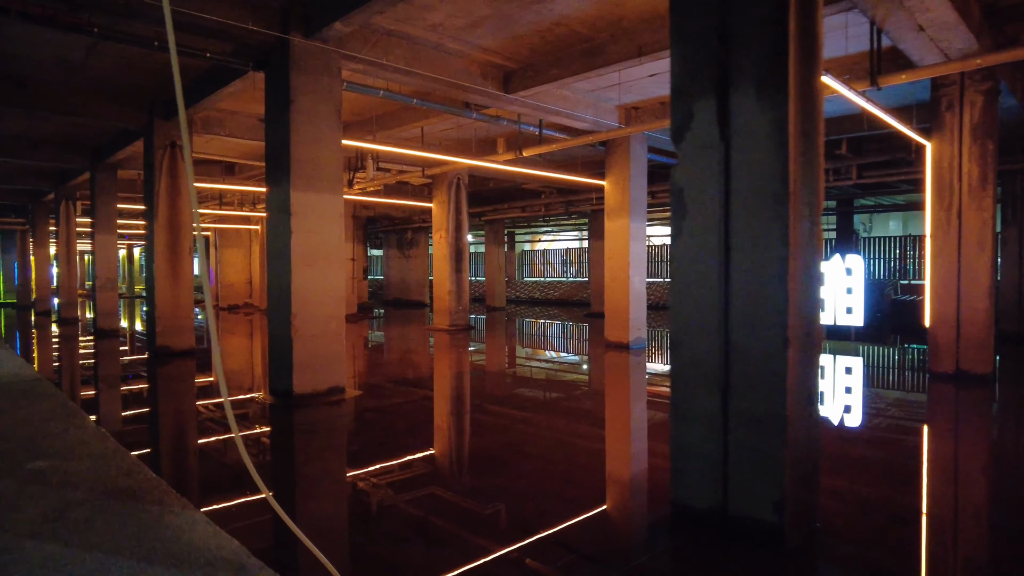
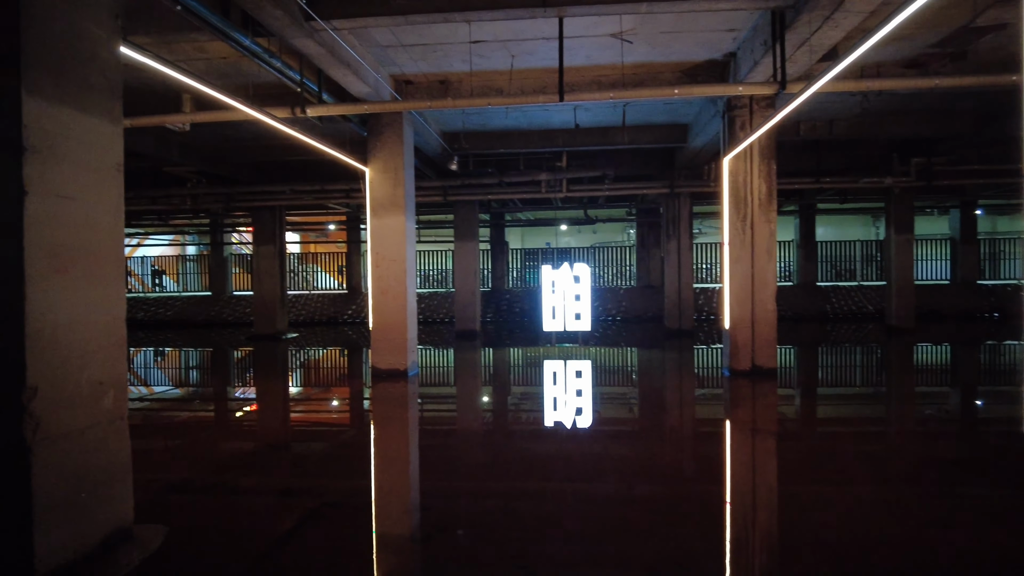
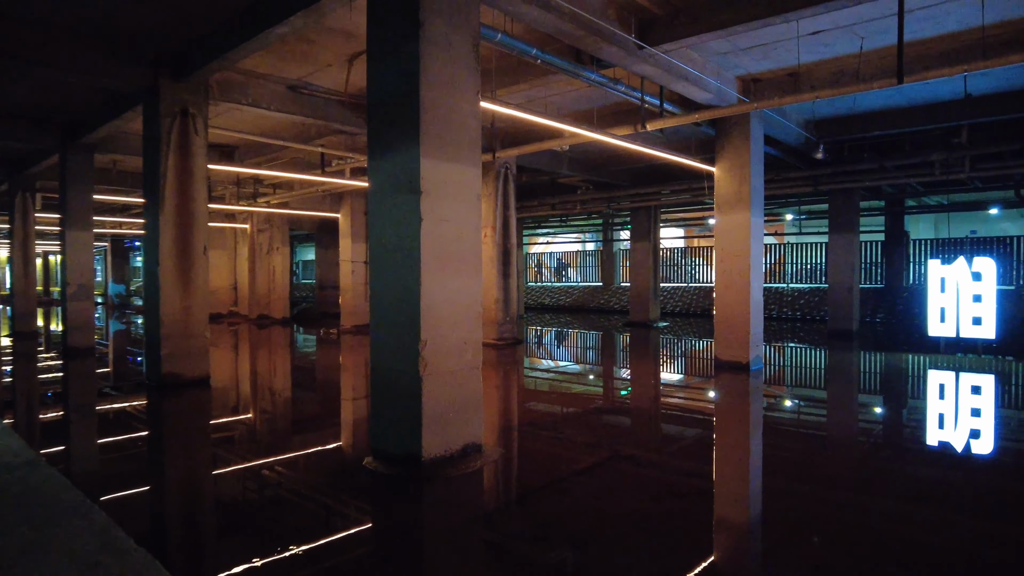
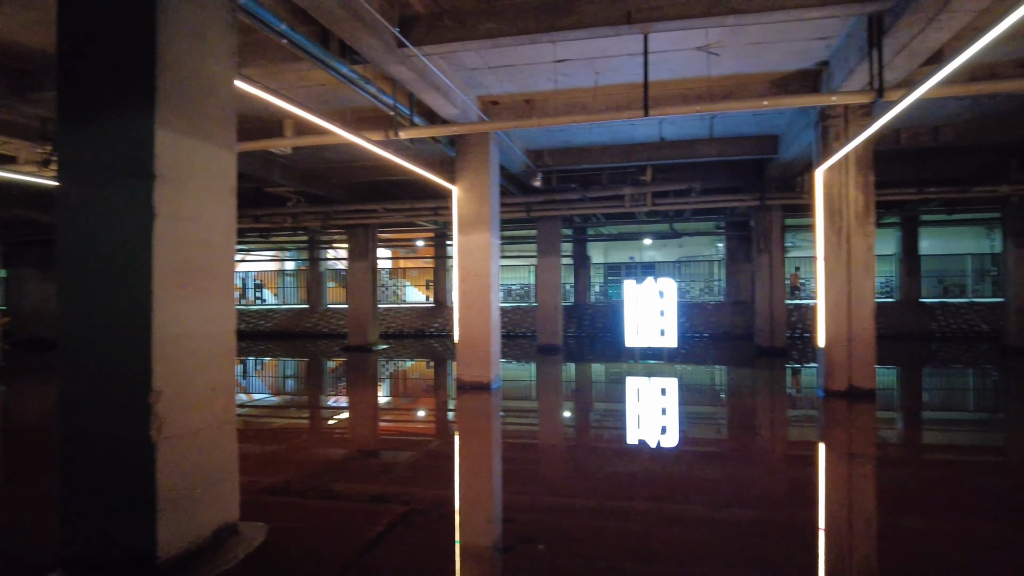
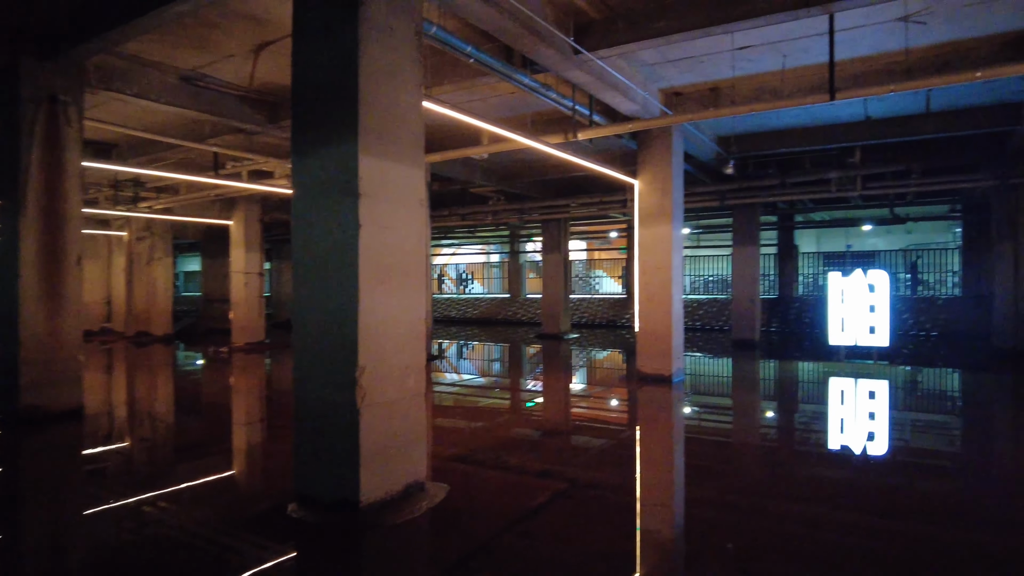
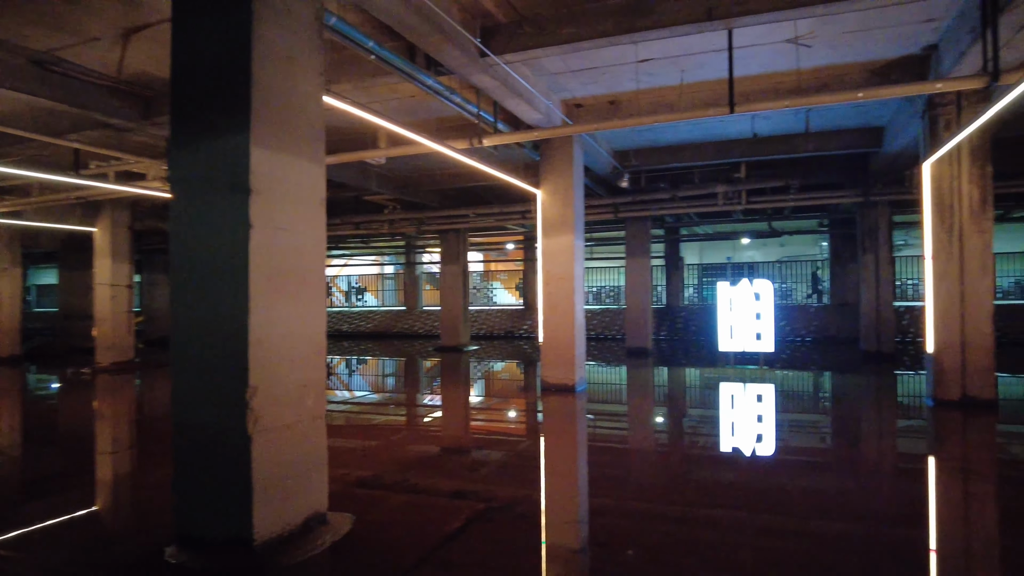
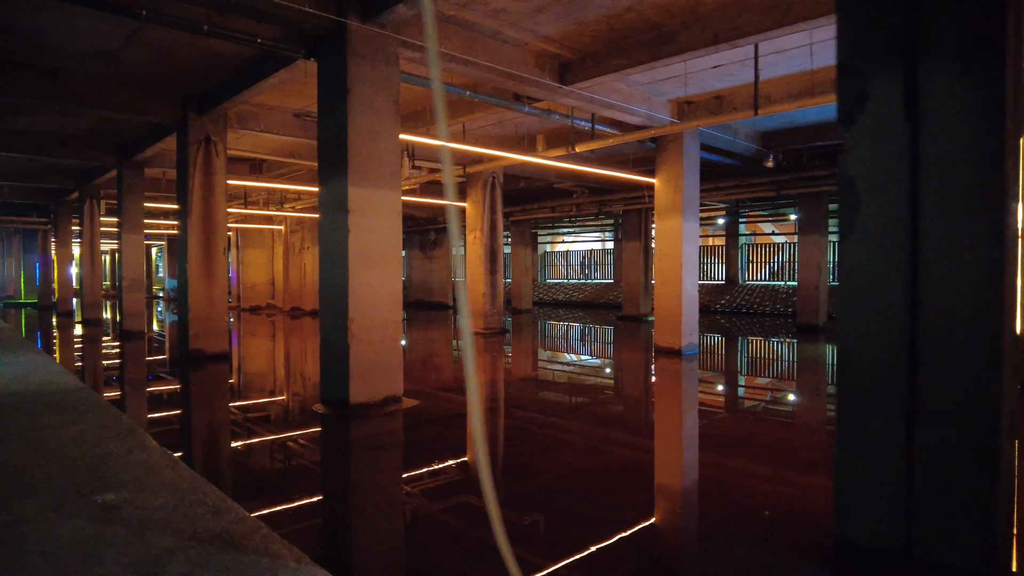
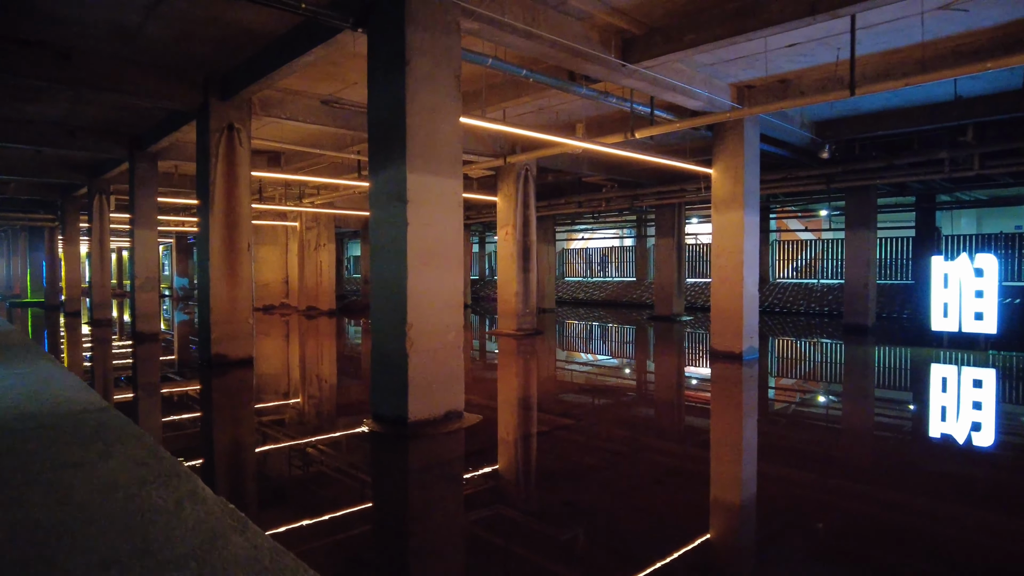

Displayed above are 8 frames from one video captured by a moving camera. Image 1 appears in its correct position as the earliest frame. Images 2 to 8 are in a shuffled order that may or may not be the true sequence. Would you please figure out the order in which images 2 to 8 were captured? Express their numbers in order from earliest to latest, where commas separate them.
7, 8, 3, 5, 6, 4, 2
